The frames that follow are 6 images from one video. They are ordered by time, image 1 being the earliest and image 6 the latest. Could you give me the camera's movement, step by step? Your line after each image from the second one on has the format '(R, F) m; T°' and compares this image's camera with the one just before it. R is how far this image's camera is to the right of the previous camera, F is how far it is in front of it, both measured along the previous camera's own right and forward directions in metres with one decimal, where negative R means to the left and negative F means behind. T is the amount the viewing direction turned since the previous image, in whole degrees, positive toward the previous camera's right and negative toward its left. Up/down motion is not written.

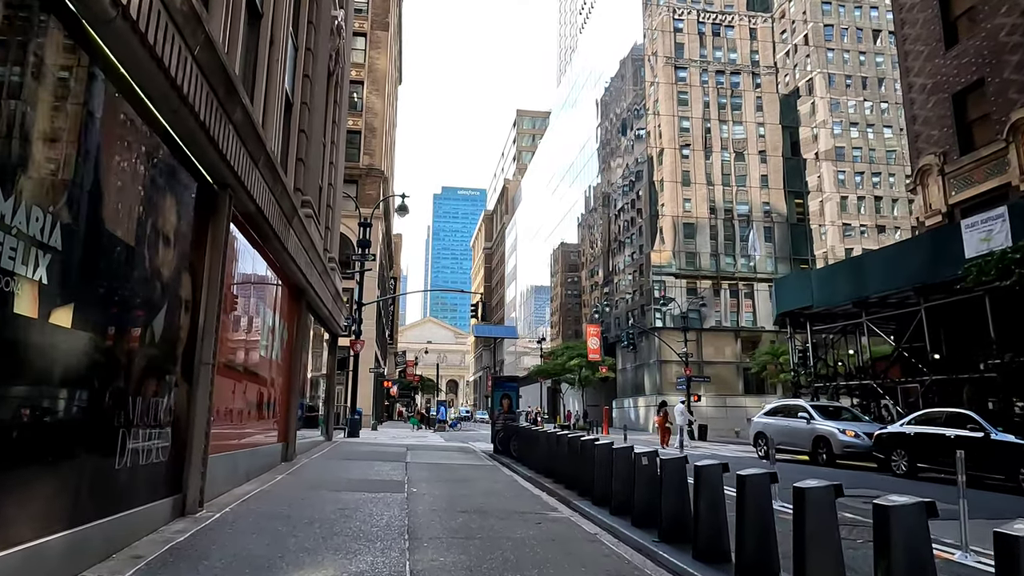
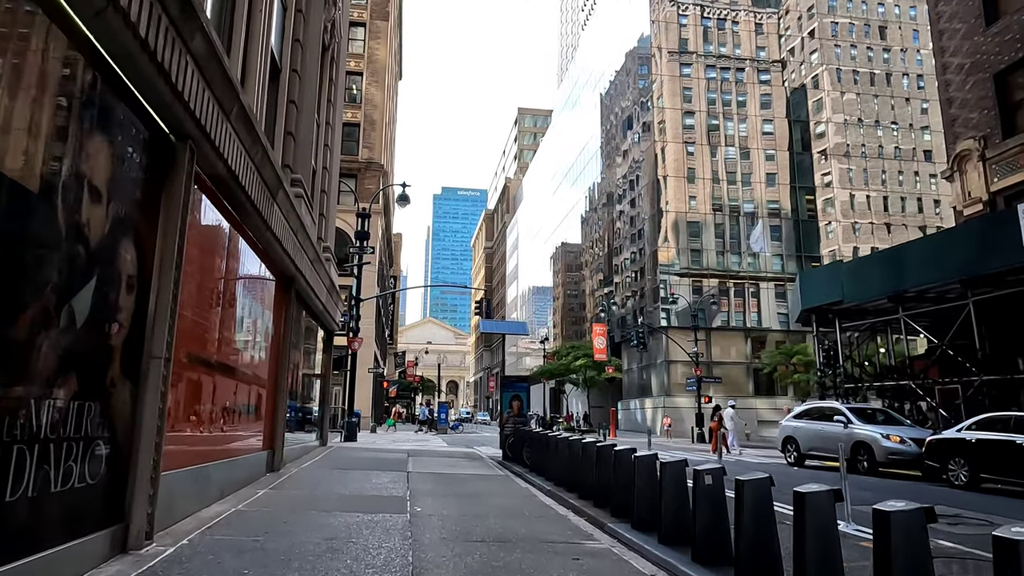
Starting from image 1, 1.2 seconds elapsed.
(-0.3, +1.5) m; 0°
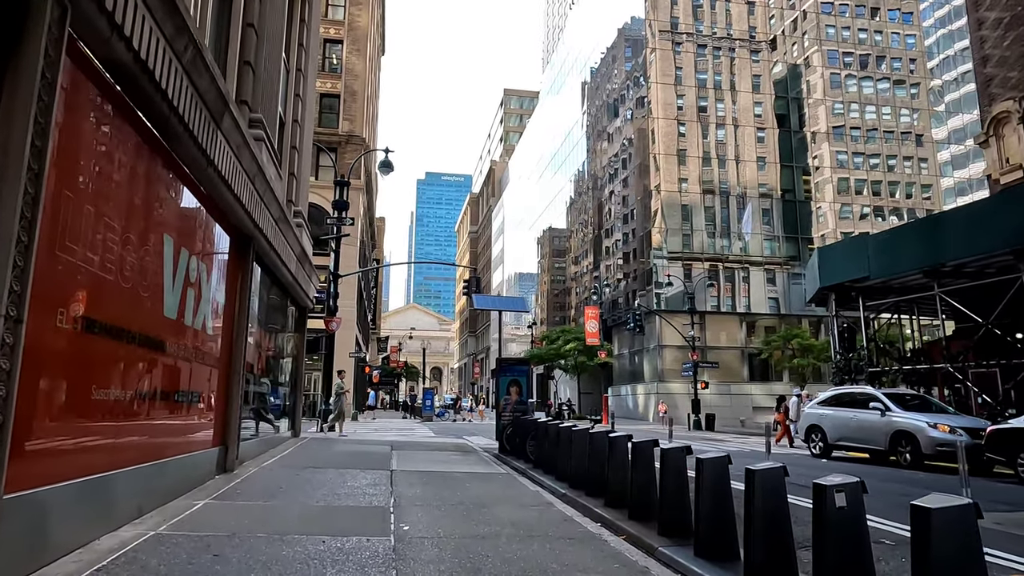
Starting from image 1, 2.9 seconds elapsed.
(-0.3, +2.1) m; +1°
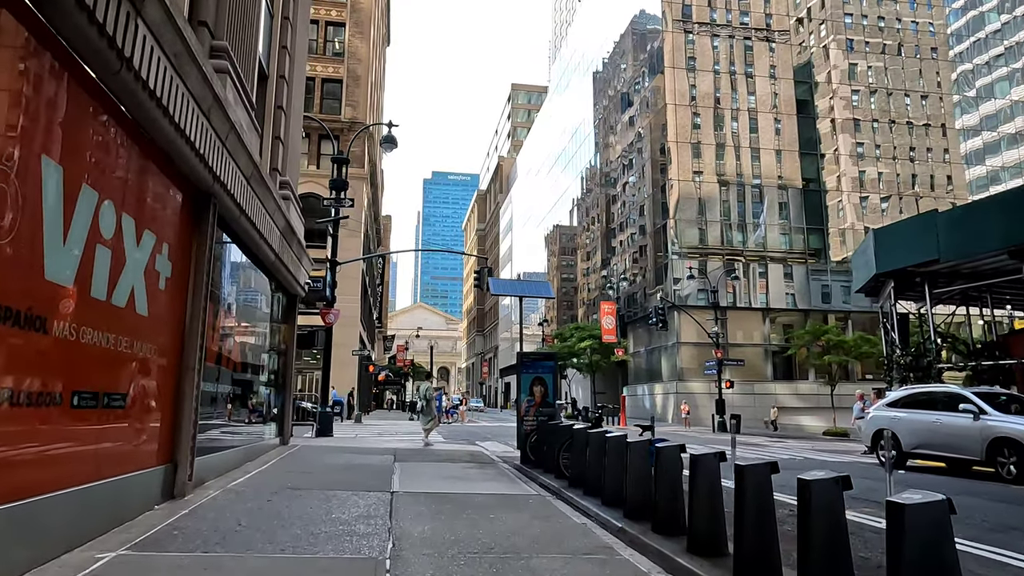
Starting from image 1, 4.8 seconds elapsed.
(-0.3, +2.3) m; -1°
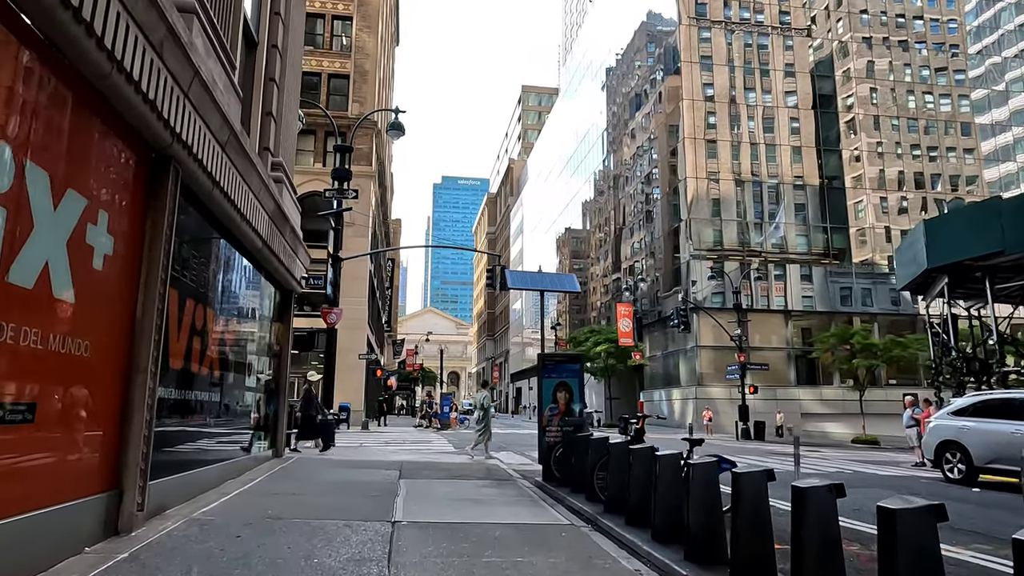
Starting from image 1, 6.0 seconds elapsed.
(-0.2, +1.5) m; -1°
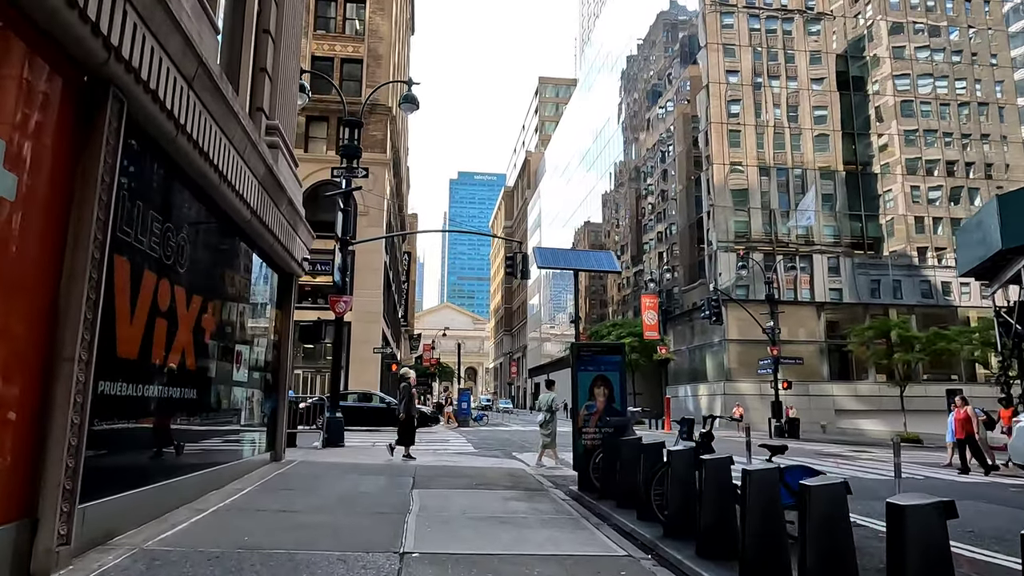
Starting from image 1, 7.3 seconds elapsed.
(-0.2, +1.5) m; -1°
